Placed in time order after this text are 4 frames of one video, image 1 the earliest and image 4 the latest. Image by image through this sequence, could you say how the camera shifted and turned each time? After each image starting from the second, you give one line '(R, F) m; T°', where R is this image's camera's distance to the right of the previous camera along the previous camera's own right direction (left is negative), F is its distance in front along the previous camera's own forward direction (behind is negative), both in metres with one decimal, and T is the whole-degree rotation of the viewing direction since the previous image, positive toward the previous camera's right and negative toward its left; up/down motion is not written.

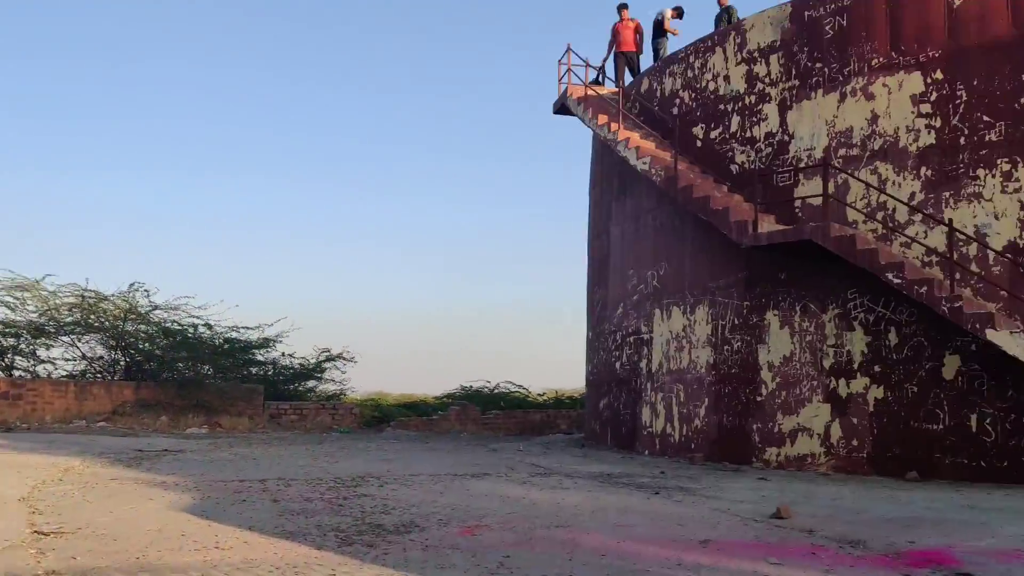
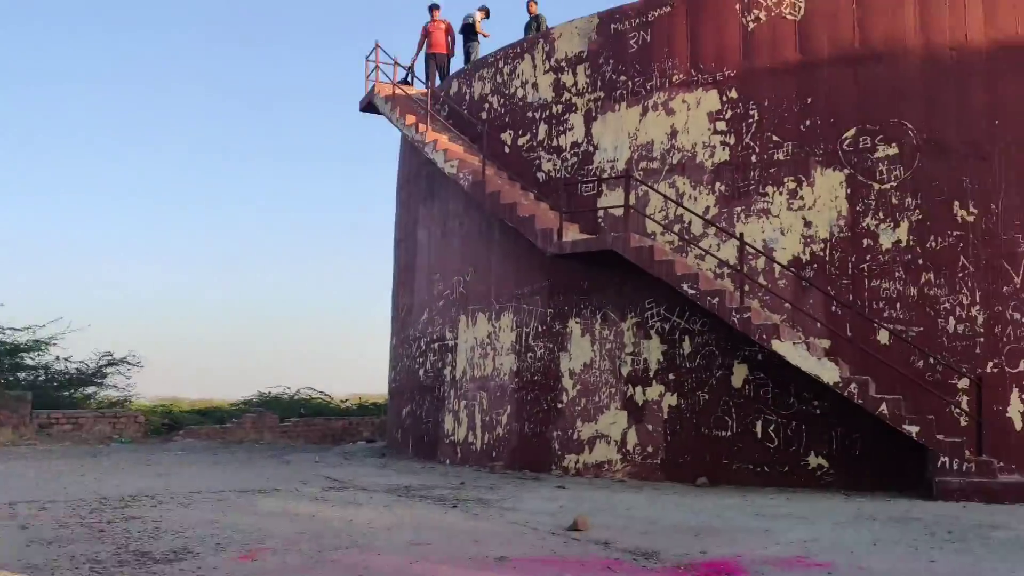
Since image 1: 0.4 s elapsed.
(+0.1, +0.4) m; +12°
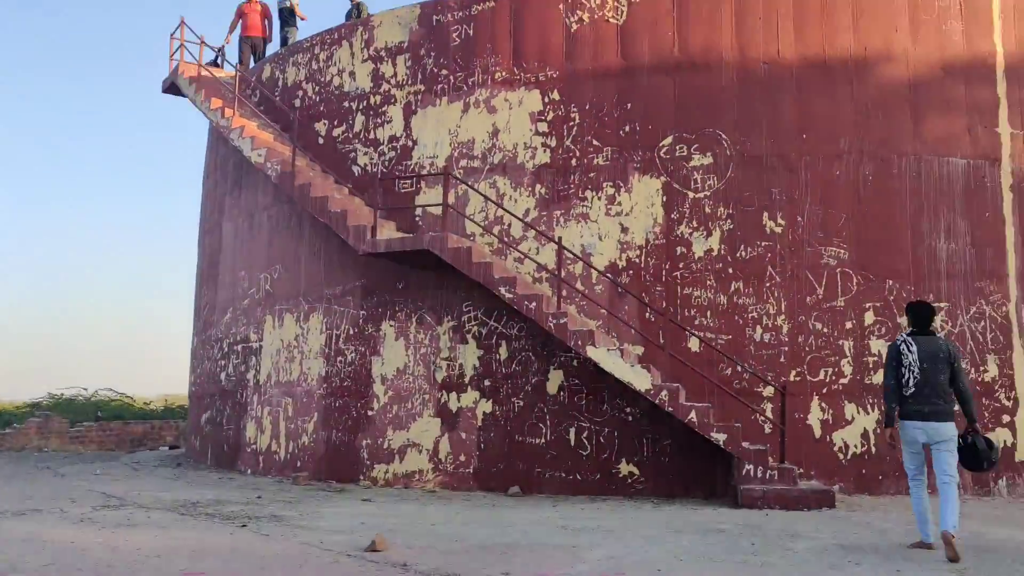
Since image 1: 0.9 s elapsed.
(+0.2, +0.6) m; +10°
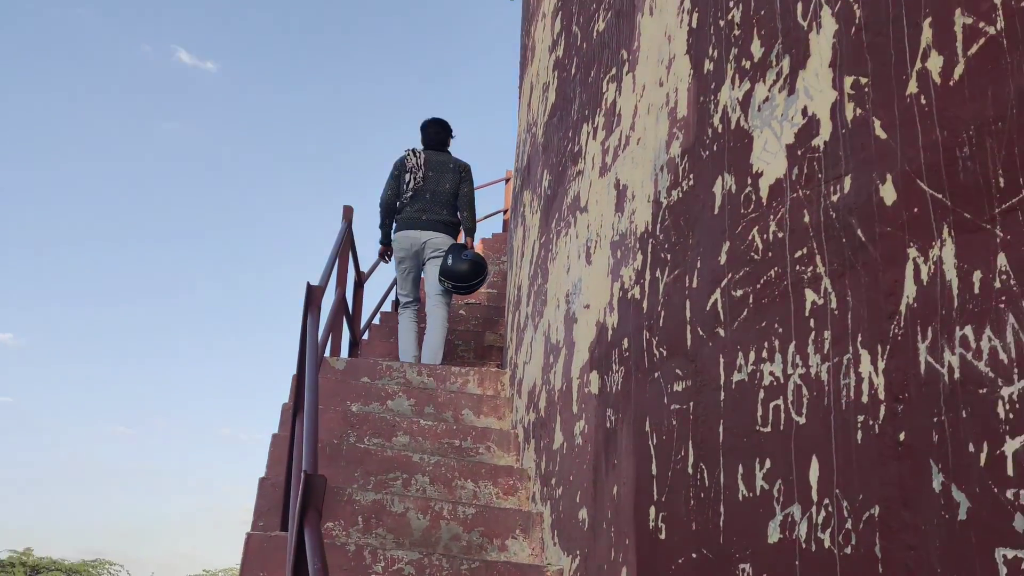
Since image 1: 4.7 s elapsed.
(+1.2, +1.0) m; -5°
